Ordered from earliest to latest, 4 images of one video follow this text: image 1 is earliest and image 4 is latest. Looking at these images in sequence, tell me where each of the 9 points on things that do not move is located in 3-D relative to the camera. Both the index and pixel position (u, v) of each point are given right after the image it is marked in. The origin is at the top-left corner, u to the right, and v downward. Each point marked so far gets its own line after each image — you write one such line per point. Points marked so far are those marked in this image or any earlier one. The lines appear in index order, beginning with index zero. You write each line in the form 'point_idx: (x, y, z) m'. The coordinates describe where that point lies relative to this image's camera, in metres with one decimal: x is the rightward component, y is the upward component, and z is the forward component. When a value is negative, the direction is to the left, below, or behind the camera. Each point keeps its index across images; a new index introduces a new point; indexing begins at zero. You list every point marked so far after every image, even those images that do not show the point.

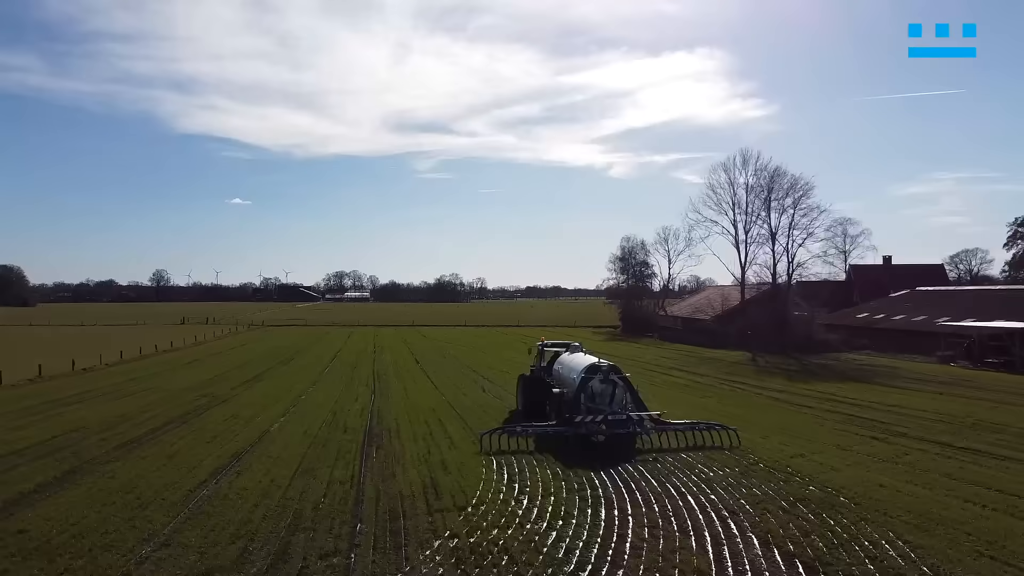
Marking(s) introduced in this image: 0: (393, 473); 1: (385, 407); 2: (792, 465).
0: (-2.0, -3.1, +11.2) m
1: (-3.7, -3.4, +19.5) m
2: (+4.8, -3.0, +11.6) m
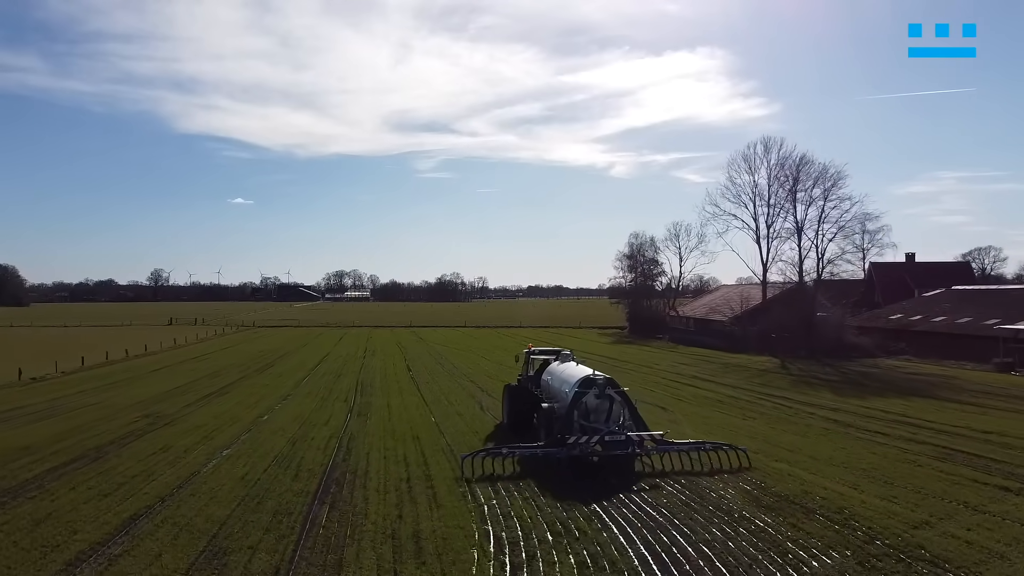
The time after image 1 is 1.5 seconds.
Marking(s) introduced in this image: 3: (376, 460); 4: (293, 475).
0: (-1.9, -3.0, +7.6) m
1: (-3.6, -3.4, +15.8) m
2: (+4.8, -3.0, +7.9) m
3: (-2.5, -3.2, +12.8) m
4: (-3.8, -3.2, +11.8) m
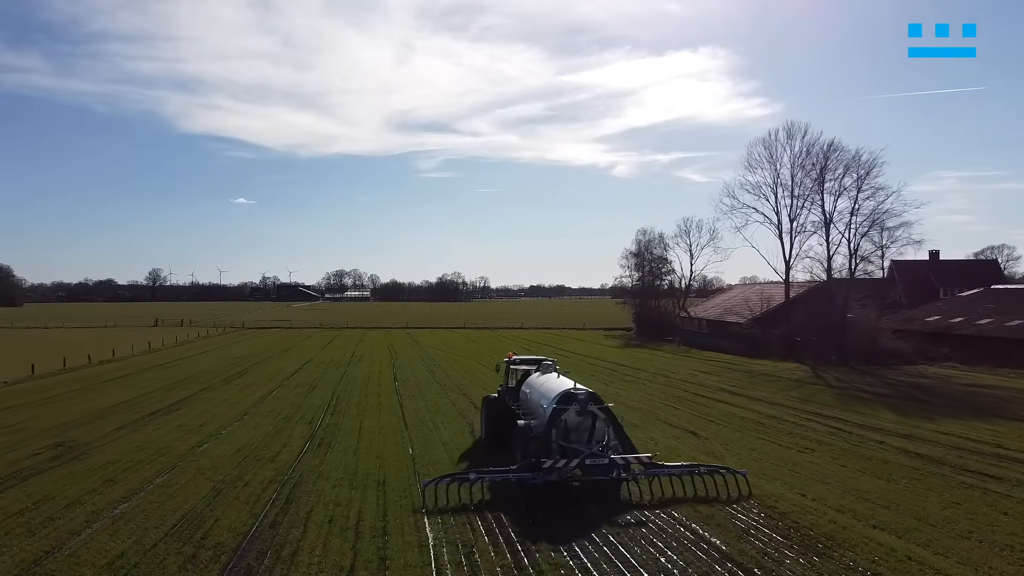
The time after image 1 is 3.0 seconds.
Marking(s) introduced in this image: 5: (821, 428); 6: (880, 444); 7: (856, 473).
0: (-2.0, -3.0, +3.9) m
1: (-3.7, -3.4, +12.2) m
2: (+4.7, -3.0, +4.2) m
3: (-2.6, -3.2, +9.1) m
4: (-3.9, -3.2, +8.2) m
5: (+7.7, -3.4, +16.7) m
6: (+8.0, -3.4, +14.8) m
7: (+6.2, -3.3, +12.3) m
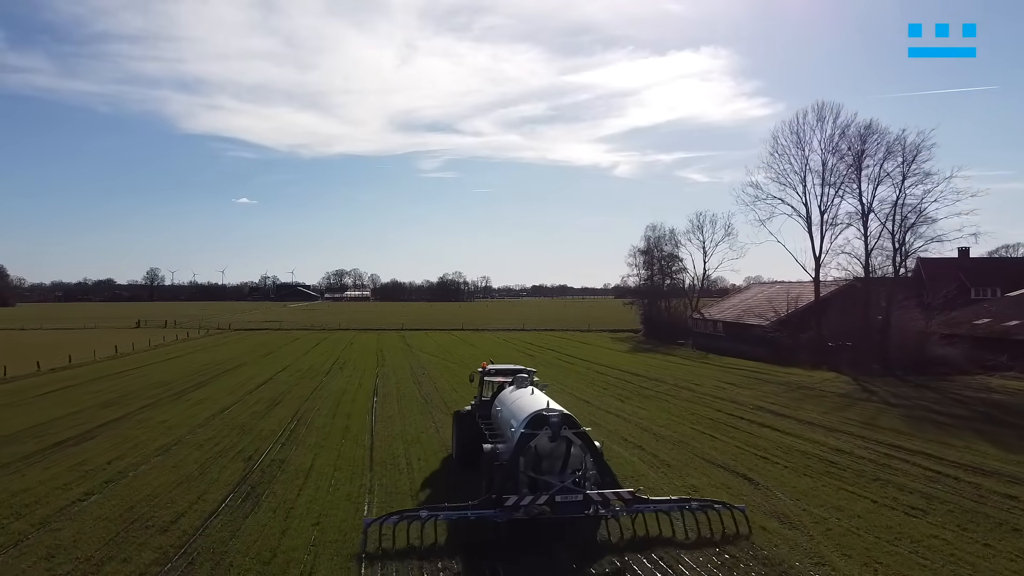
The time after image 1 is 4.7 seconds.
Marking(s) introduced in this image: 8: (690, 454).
0: (-2.1, -3.0, -0.1) m
1: (-3.8, -3.3, +8.2) m
2: (+4.6, -2.9, +0.2) m
3: (-2.7, -3.2, +5.2) m
4: (-4.0, -3.2, +4.2) m
5: (+7.6, -3.4, +12.7) m
6: (+7.9, -3.4, +10.8) m
7: (+6.1, -3.3, +8.3) m
8: (+3.7, -3.5, +14.2) m
